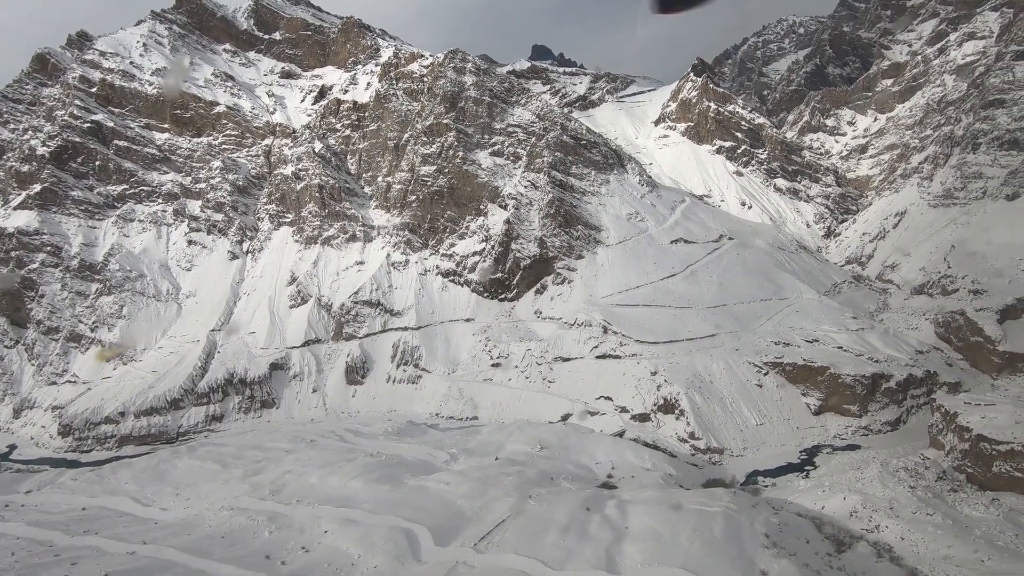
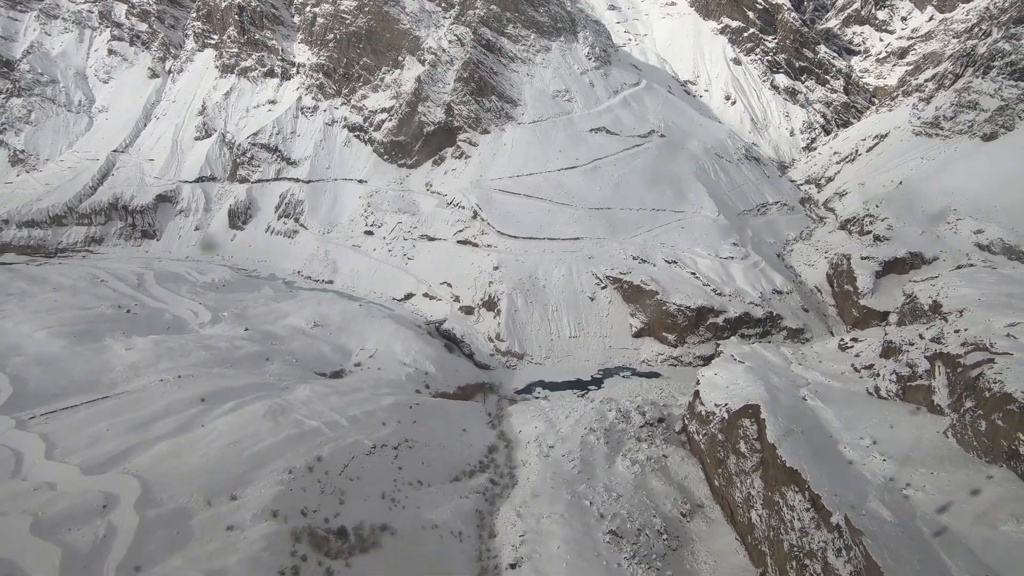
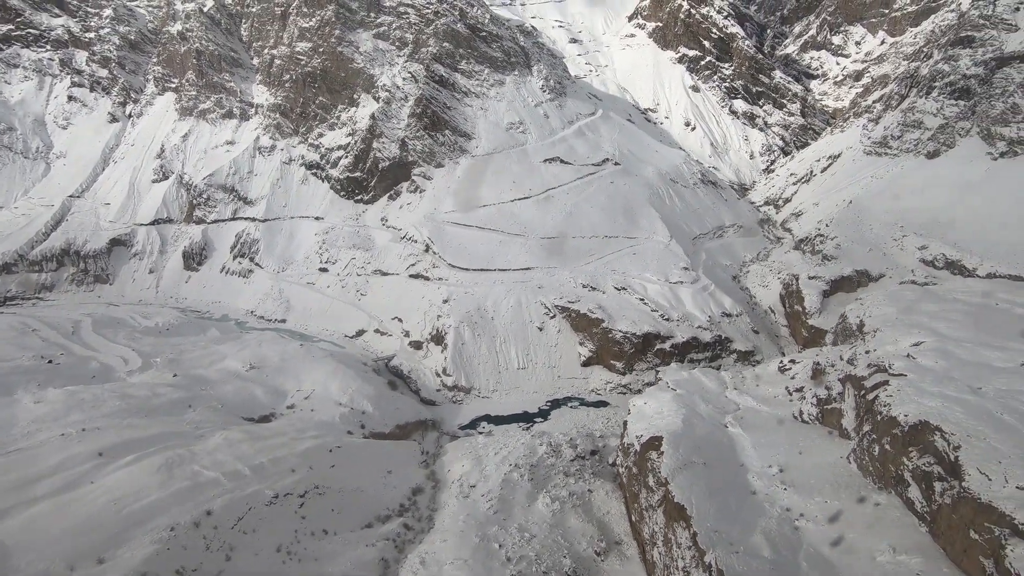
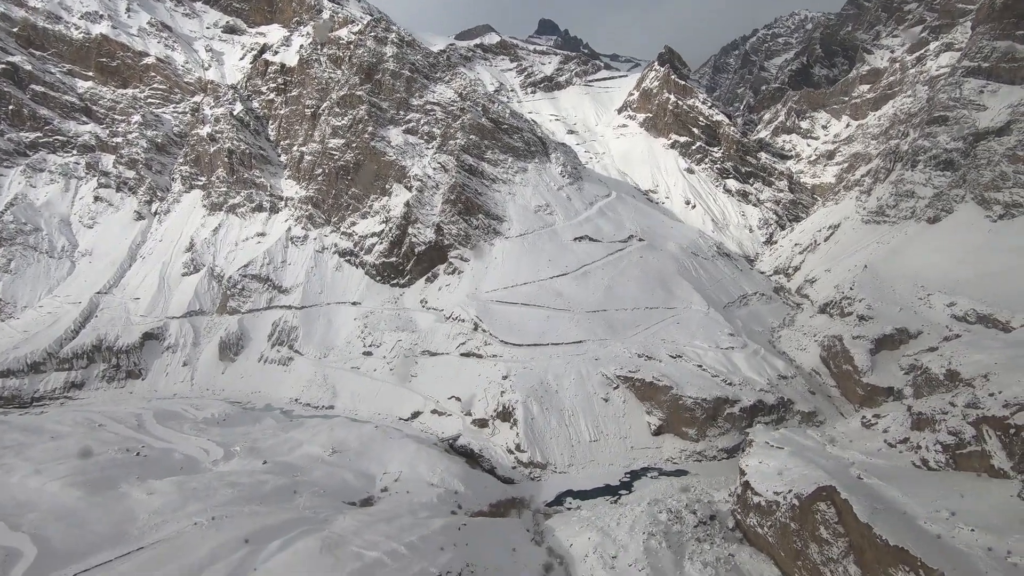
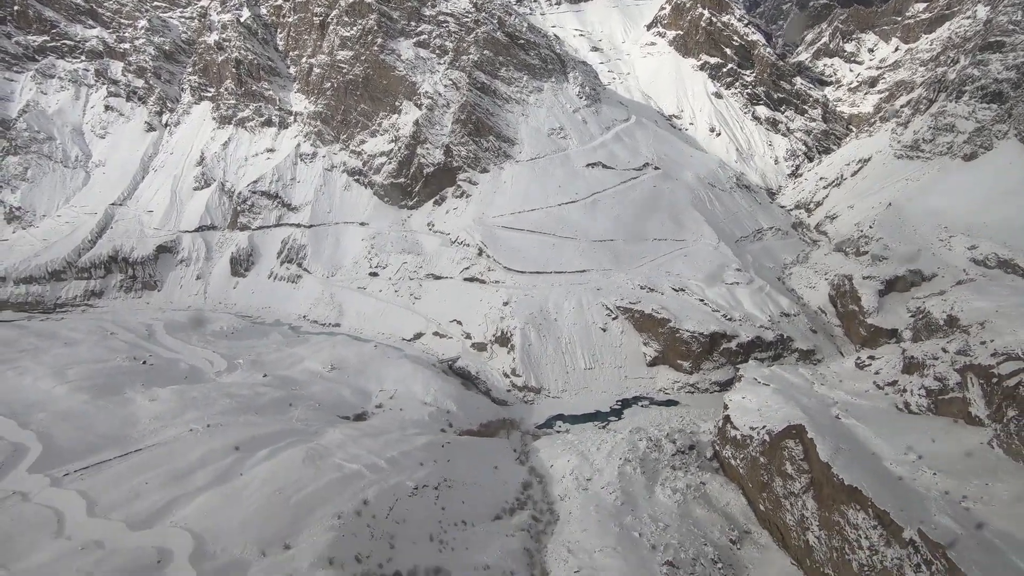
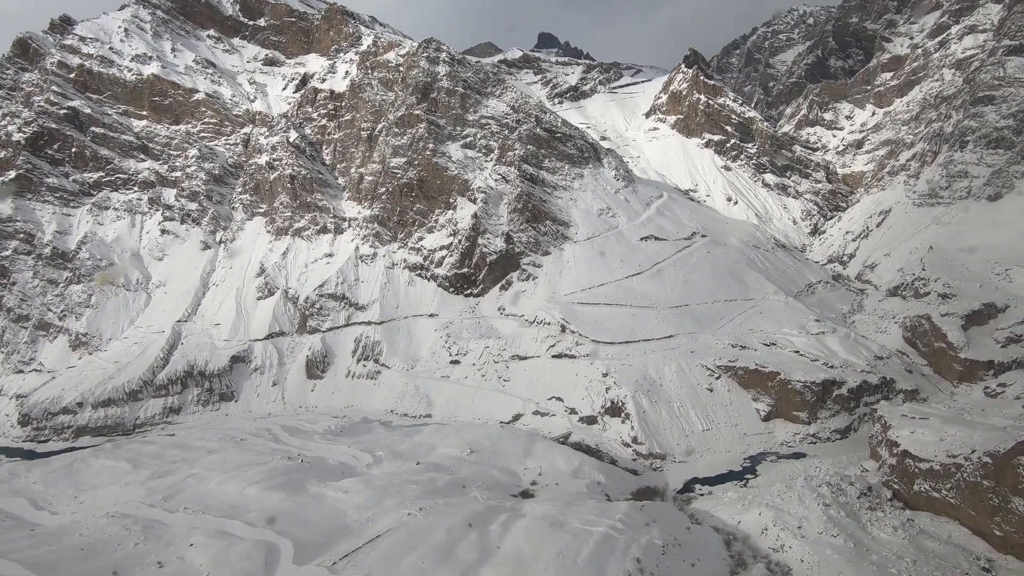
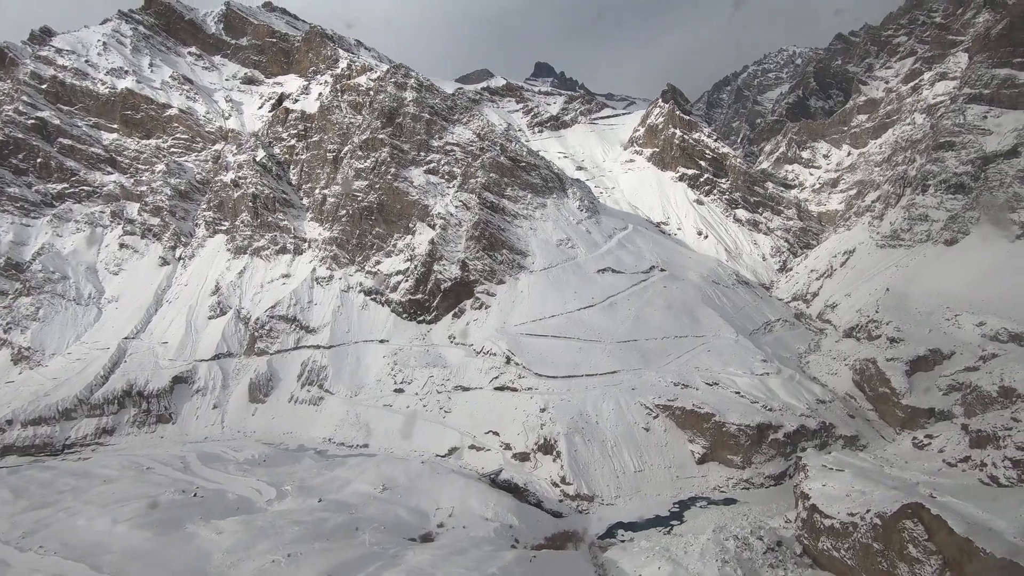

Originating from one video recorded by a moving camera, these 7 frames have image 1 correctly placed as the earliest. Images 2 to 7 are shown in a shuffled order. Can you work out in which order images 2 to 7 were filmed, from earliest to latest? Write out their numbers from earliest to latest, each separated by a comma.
6, 7, 4, 5, 2, 3
